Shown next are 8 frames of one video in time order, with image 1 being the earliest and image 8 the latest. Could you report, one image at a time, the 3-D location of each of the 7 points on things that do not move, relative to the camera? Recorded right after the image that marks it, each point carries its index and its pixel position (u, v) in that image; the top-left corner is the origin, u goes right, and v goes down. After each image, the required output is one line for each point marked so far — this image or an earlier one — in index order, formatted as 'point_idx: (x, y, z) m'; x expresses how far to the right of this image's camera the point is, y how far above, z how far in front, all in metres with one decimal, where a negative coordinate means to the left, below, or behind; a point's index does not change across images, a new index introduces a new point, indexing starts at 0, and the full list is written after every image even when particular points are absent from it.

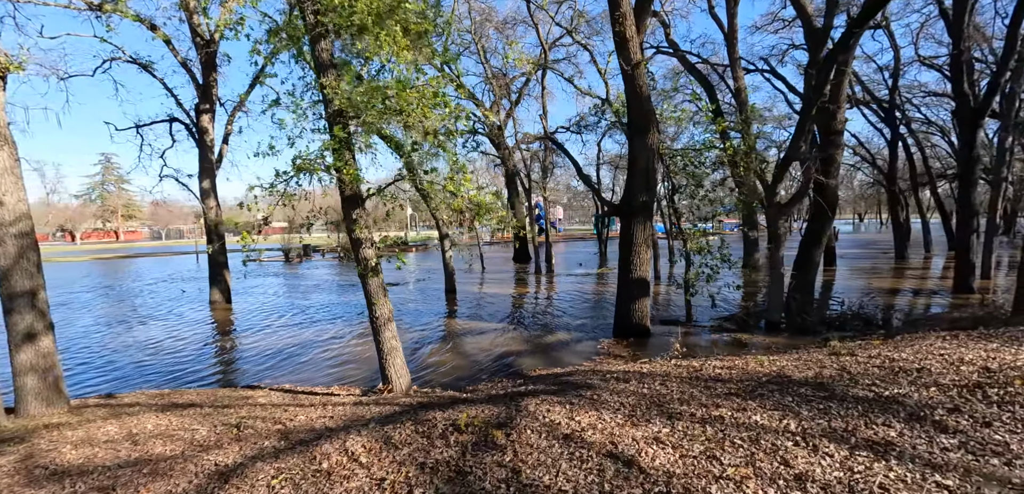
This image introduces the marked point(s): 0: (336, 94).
0: (-1.7, +1.4, +5.4) m
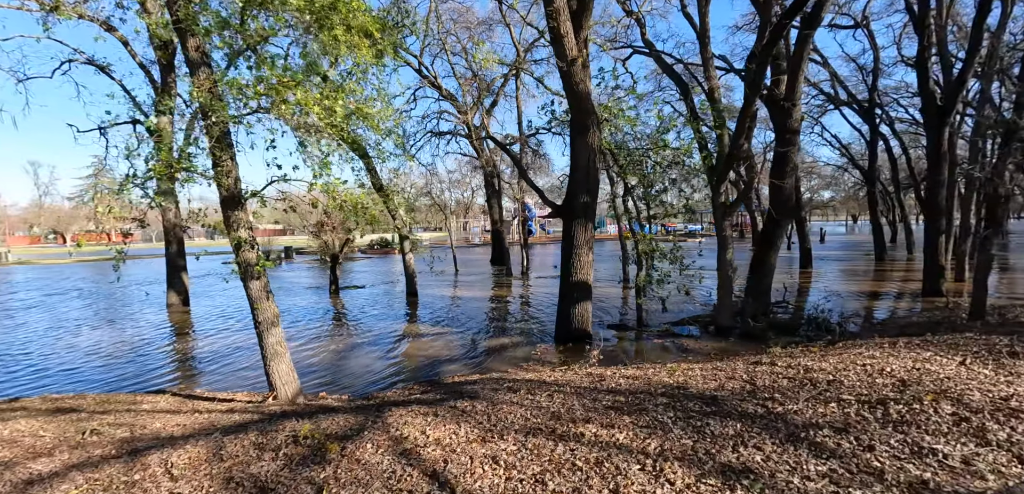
0: (-2.8, +1.5, +5.1) m
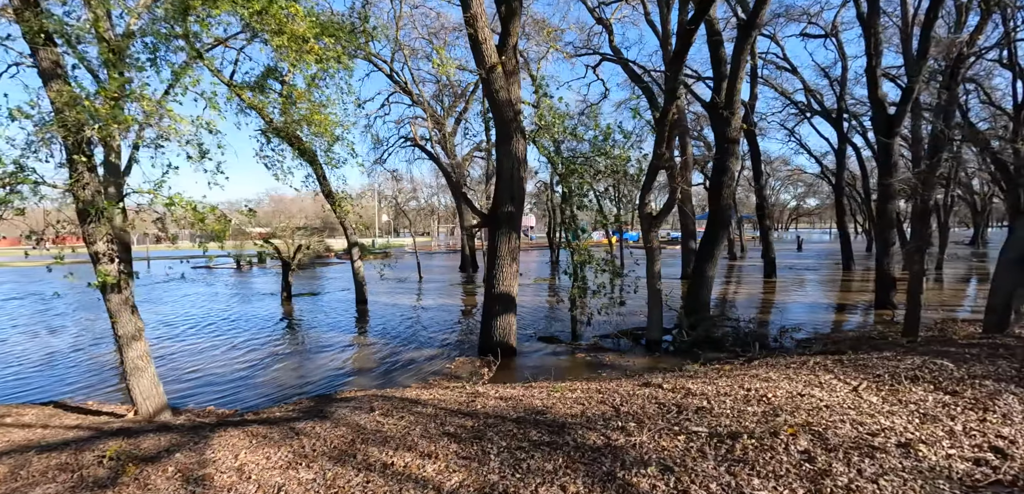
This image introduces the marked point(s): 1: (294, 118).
0: (-4.1, +1.4, +4.8) m
1: (-4.8, +2.9, +12.3) m
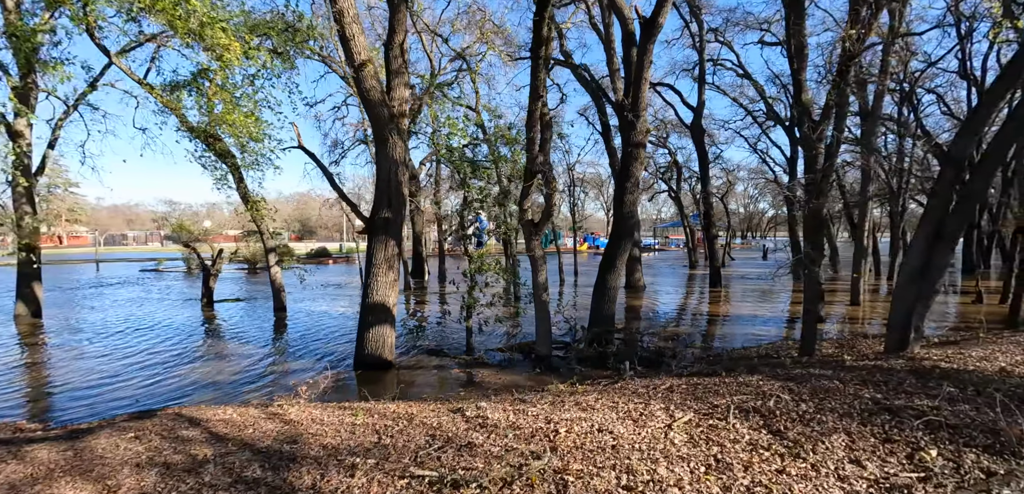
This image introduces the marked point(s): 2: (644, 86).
0: (-5.9, +1.4, +4.4) m
1: (-6.5, +2.8, +11.9) m
2: (+2.2, +2.6, +8.8) m
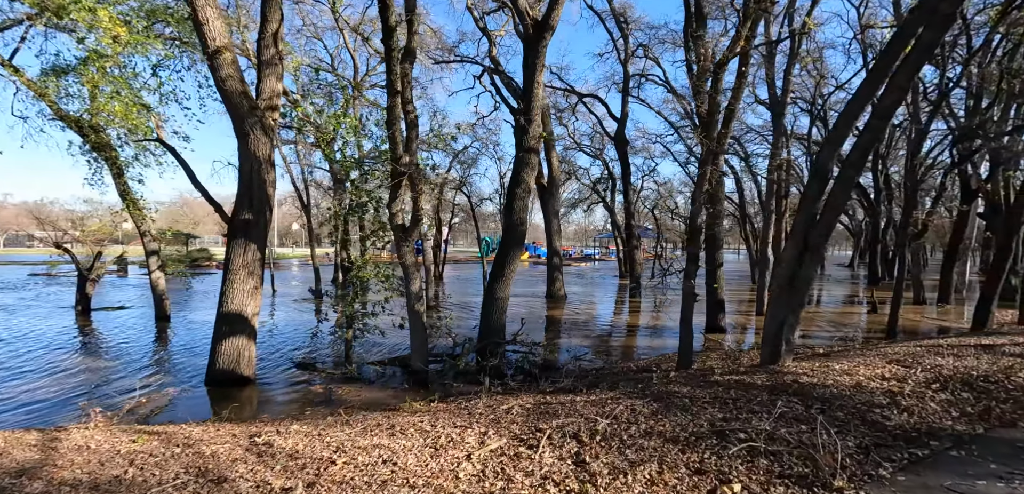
0: (-7.3, +1.5, +3.5) m
1: (-8.4, +2.8, +10.9) m
2: (+0.4, +2.5, +8.6) m
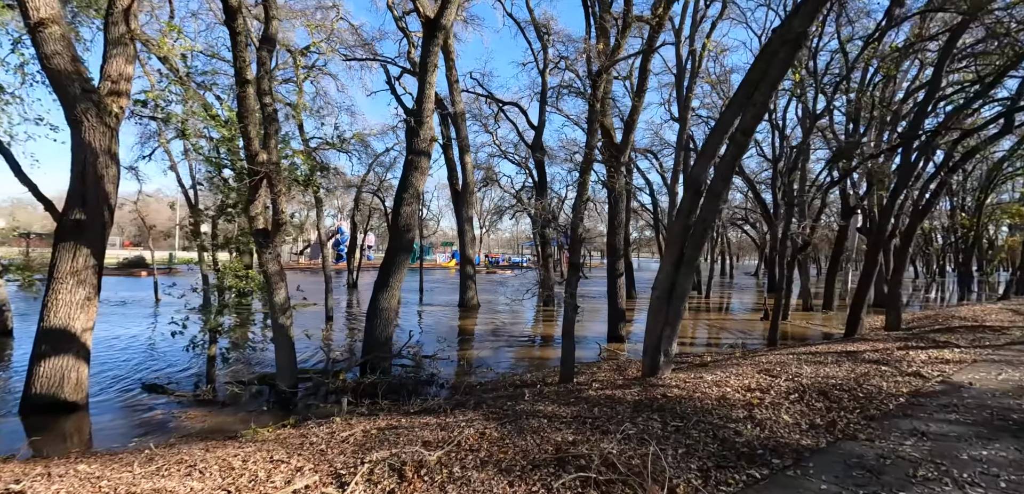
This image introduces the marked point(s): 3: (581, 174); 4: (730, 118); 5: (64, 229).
0: (-8.2, +1.5, +2.1) m
1: (-10.3, +2.7, +9.4) m
2: (-1.2, +2.4, +8.2) m
3: (+0.9, +1.0, +7.0) m
4: (+2.3, +1.4, +5.7) m
5: (-5.1, +0.2, +6.3) m
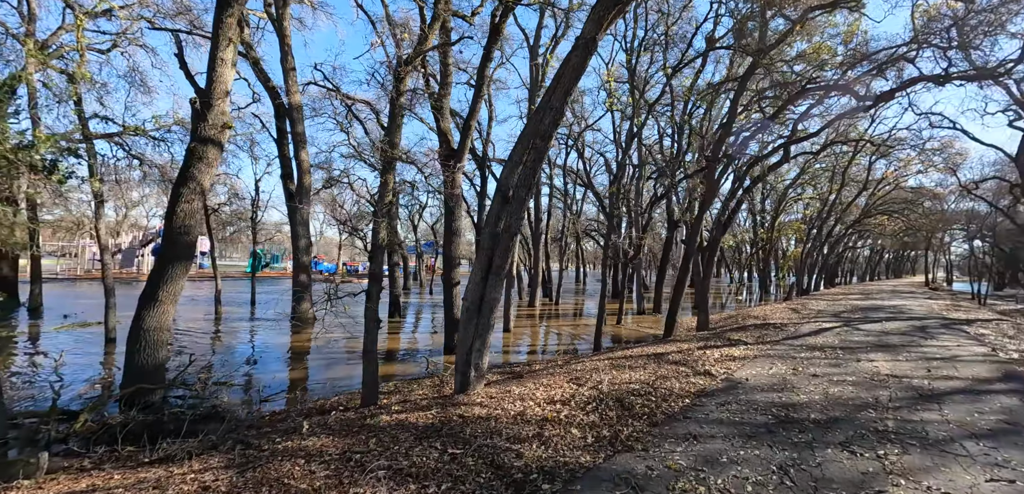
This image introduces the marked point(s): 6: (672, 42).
0: (-9.0, +1.6, -0.7) m
1: (-12.9, +2.7, +5.8) m
2: (-3.8, +2.3, +7.1) m
3: (-1.5, +0.9, +6.5) m
4: (+0.2, +1.3, +5.6) m
5: (-7.1, +0.2, +4.1) m
6: (+3.9, +4.8, +12.8) m
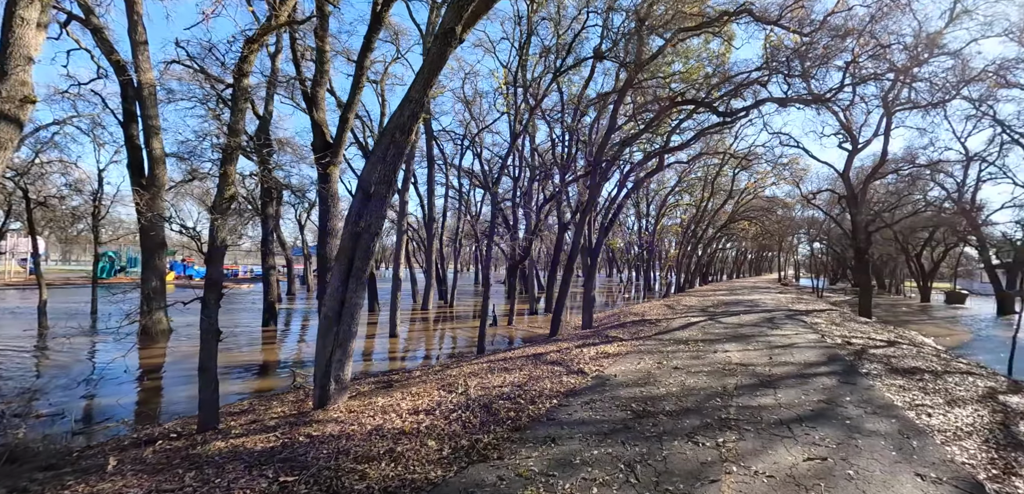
0: (-8.9, +1.5, -2.7) m
1: (-14.1, +2.5, +2.8) m
2: (-5.5, +2.2, +5.9) m
3: (-3.1, +0.8, +5.8) m
4: (-1.2, +1.2, +5.3) m
5: (-8.0, +0.1, +2.4) m
6: (+0.9, +4.8, +13.1) m
